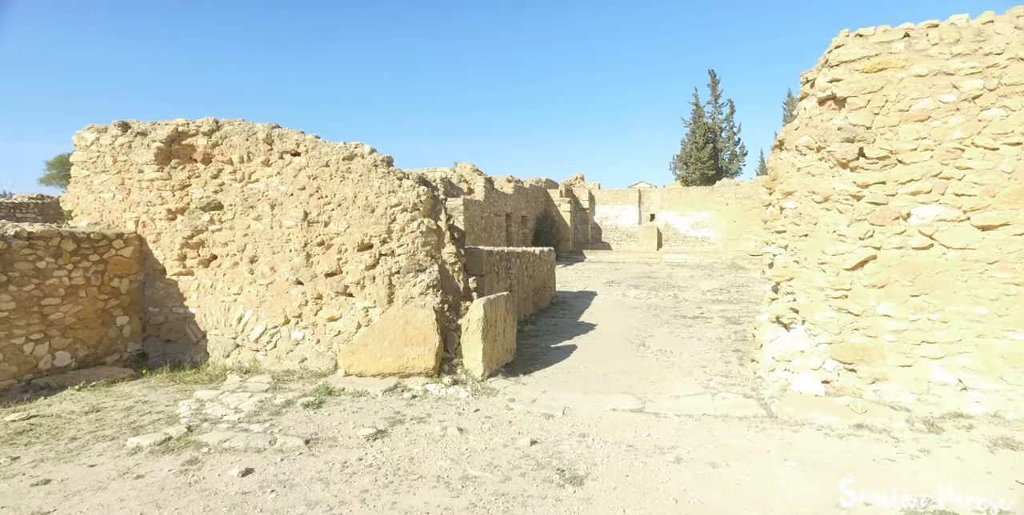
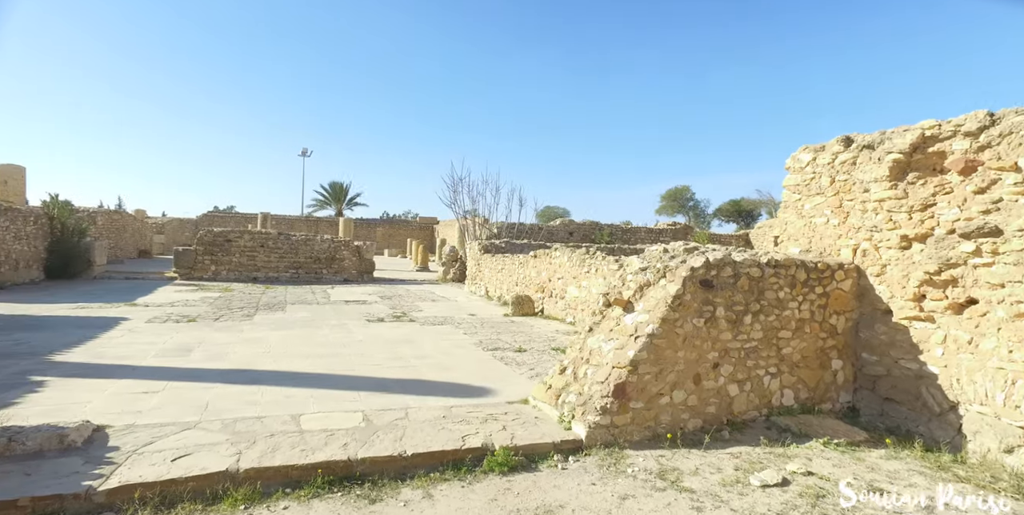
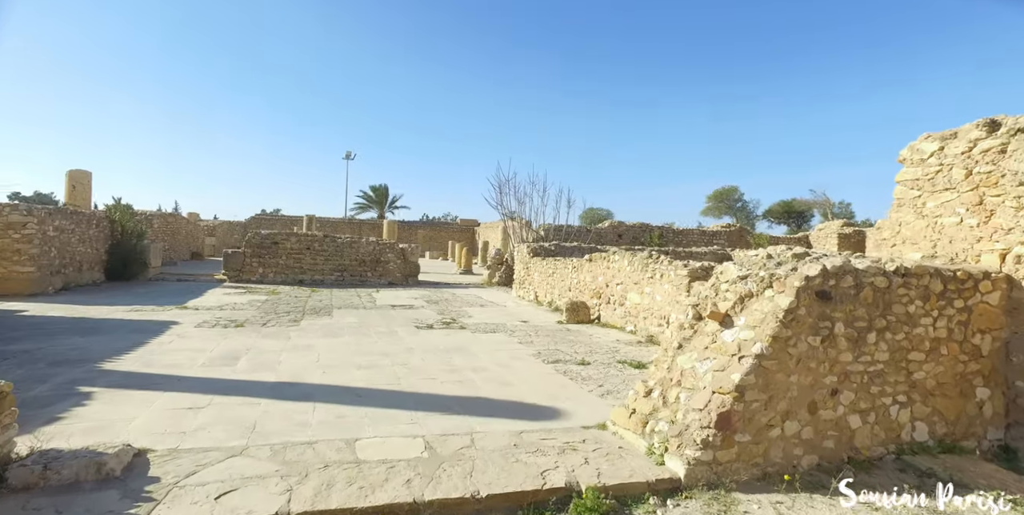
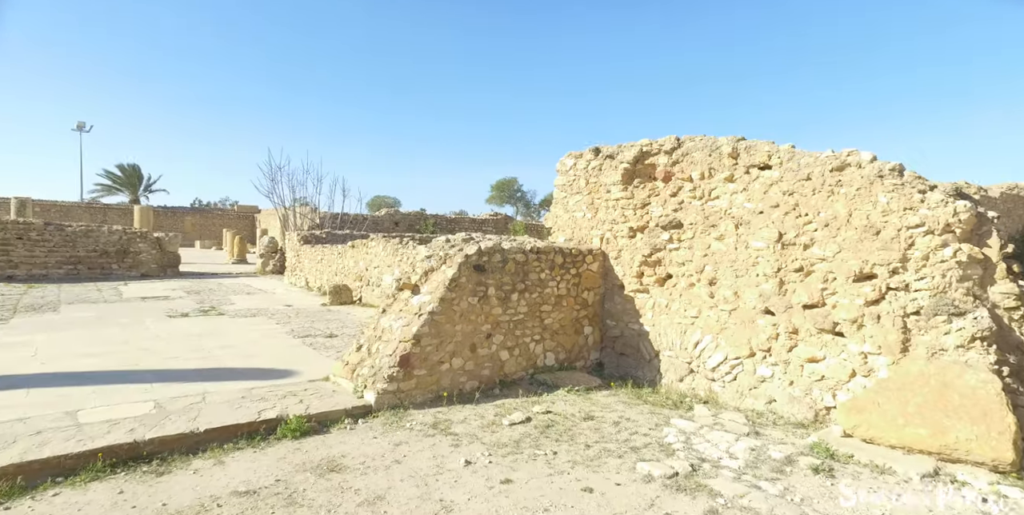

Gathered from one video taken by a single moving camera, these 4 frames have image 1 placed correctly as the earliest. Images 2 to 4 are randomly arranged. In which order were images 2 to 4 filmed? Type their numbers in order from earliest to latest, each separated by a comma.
4, 2, 3
